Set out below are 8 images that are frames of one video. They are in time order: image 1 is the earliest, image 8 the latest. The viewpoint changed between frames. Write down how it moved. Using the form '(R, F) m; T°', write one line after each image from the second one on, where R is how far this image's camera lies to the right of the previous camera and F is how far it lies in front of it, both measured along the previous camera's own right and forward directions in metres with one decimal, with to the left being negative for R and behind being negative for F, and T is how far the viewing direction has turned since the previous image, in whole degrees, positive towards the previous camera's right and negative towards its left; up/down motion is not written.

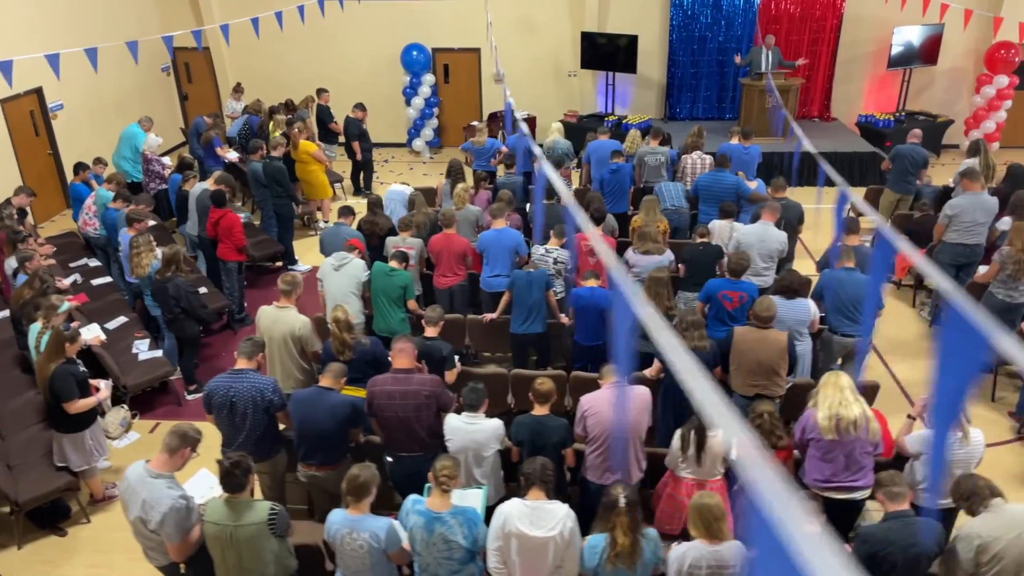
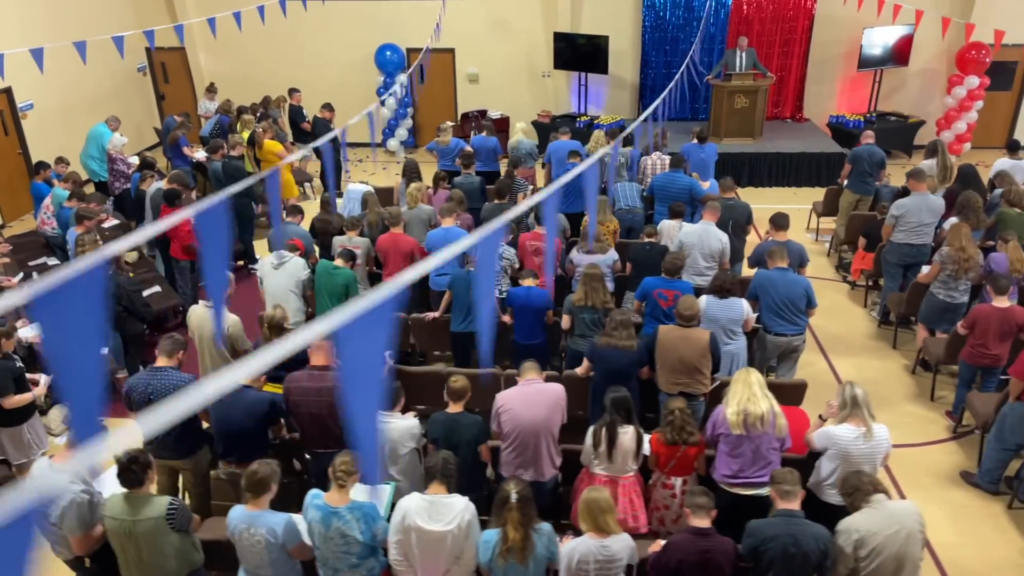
(+0.5, 0.0) m; 0°
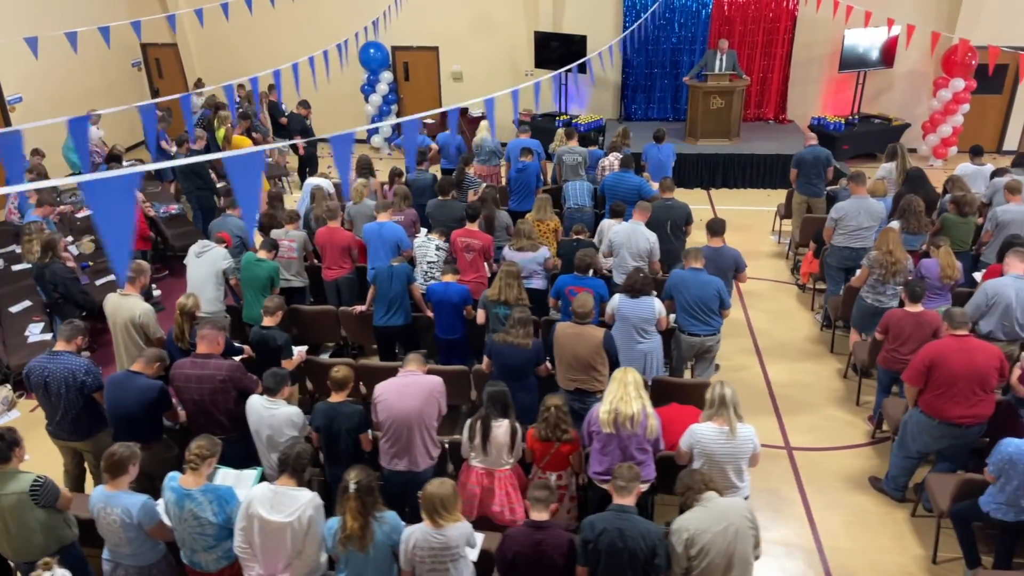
(+0.9, 0.0) m; -2°
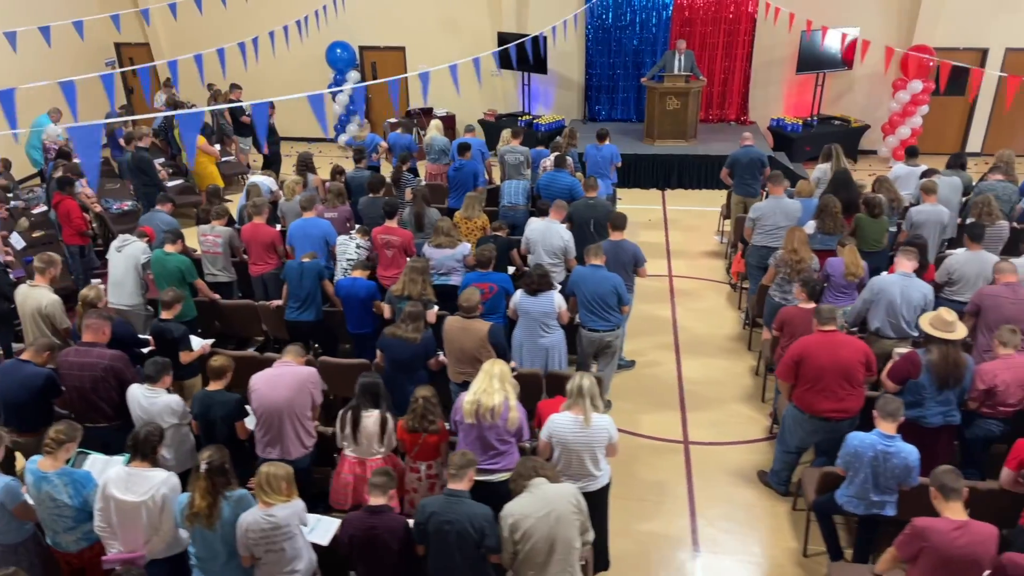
(+0.8, -0.1) m; -1°
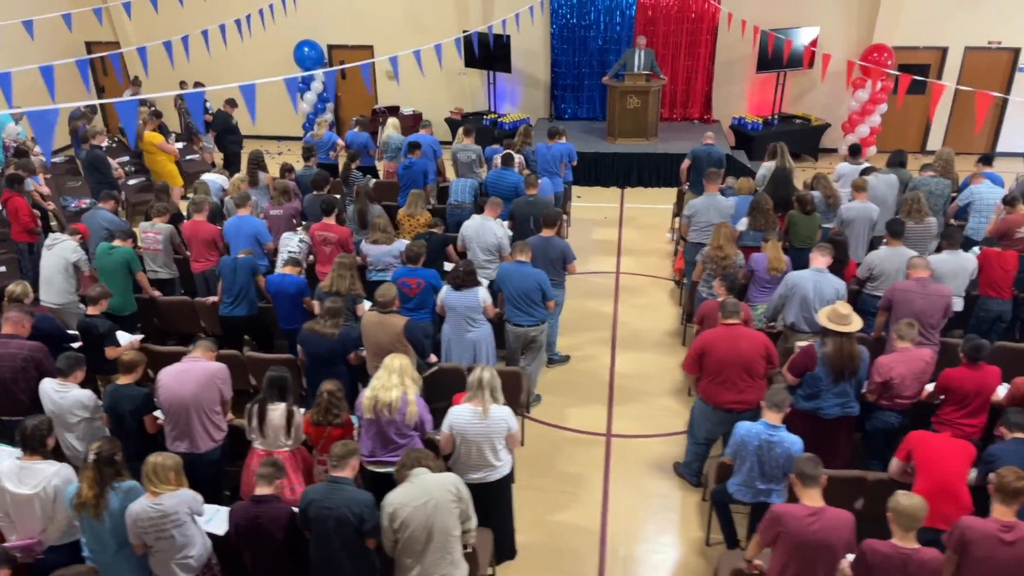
(+0.6, -0.1) m; 0°
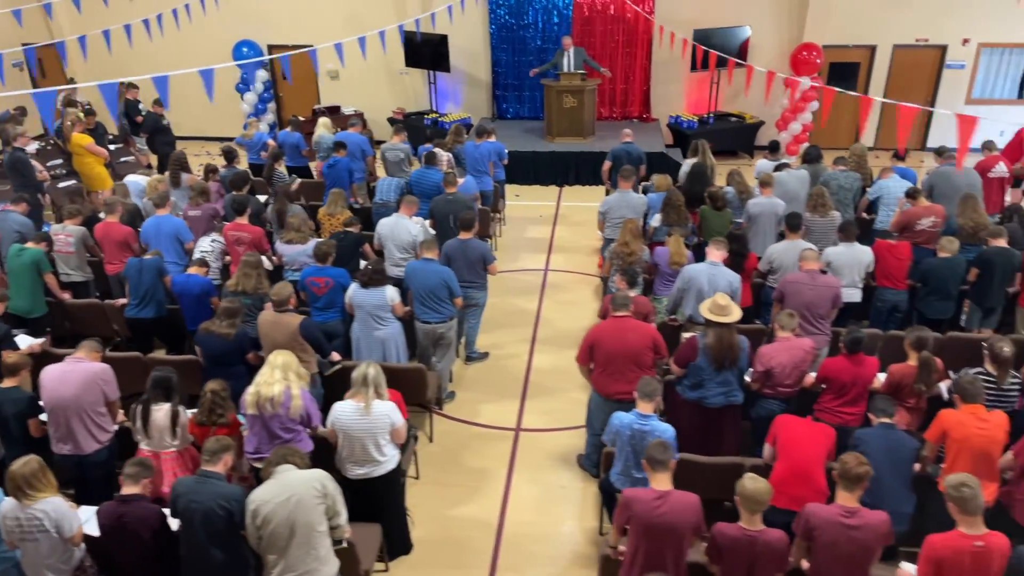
(+0.5, -0.1) m; +2°
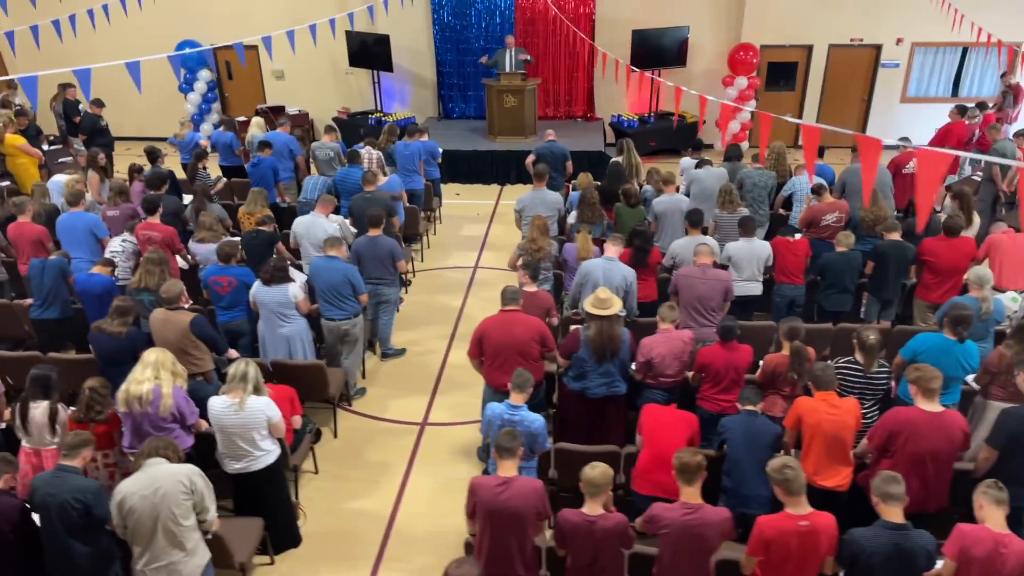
(+0.6, -0.1) m; +2°
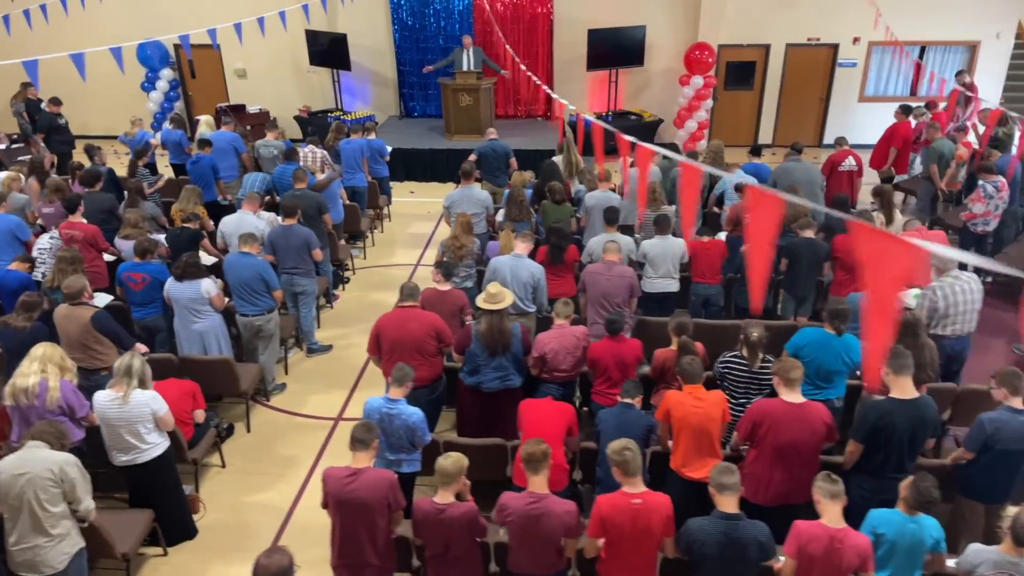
(+0.7, -0.1) m; 0°
